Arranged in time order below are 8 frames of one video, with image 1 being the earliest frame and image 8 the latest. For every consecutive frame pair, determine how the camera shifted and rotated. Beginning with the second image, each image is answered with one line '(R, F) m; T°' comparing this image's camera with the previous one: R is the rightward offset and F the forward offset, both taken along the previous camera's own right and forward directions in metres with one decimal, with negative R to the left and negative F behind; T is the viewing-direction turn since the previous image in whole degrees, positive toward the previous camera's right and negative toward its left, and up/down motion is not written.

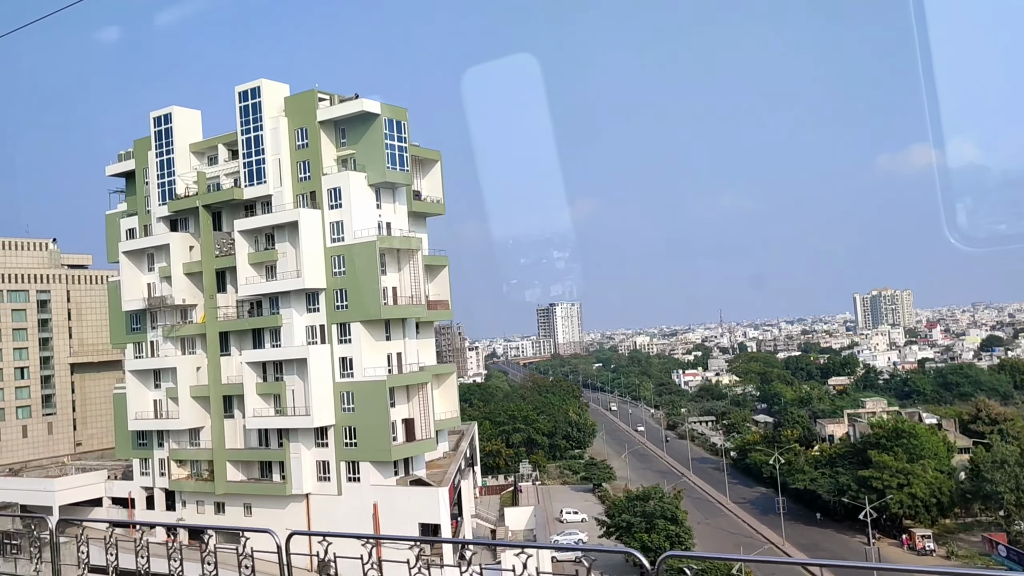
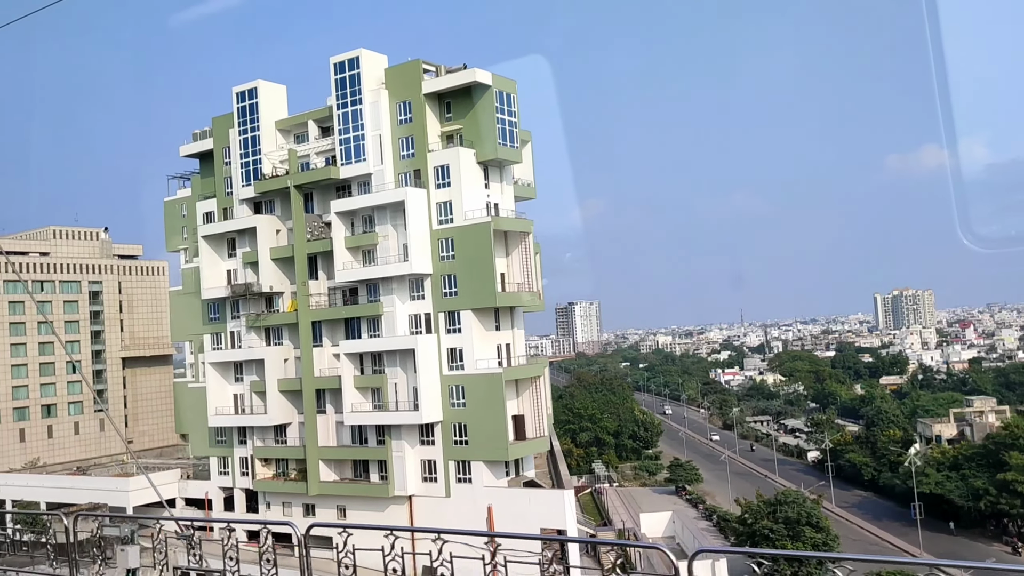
(-3.2, +2.1) m; -1°
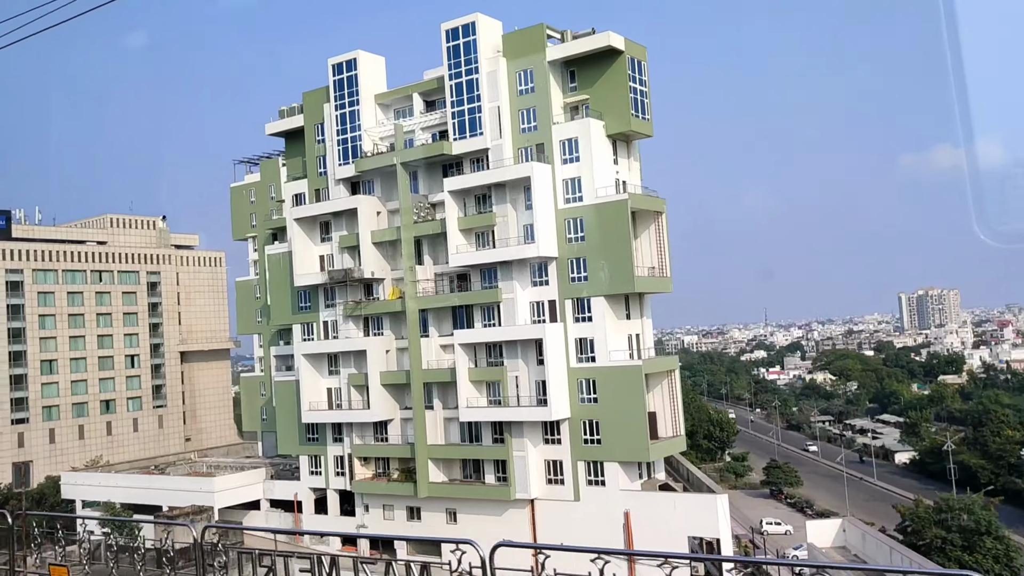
(-3.2, +2.1) m; -1°
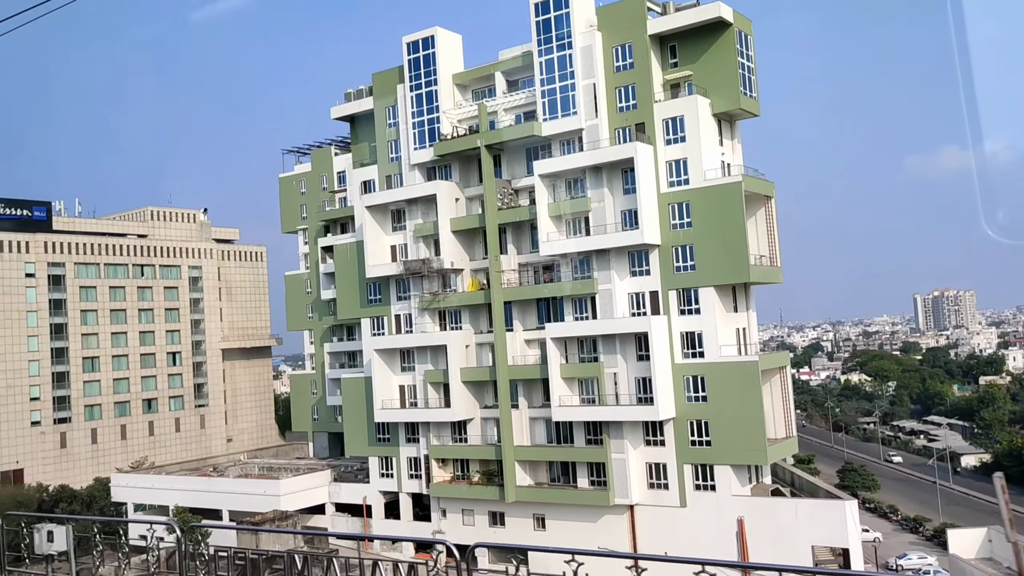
(-2.3, +1.6) m; 0°
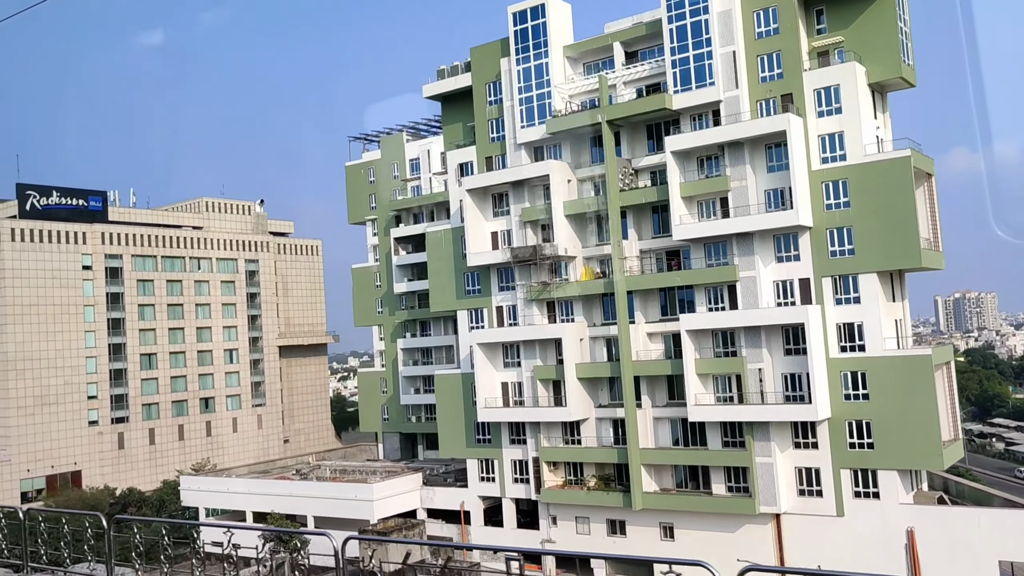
(-2.8, +1.9) m; -1°
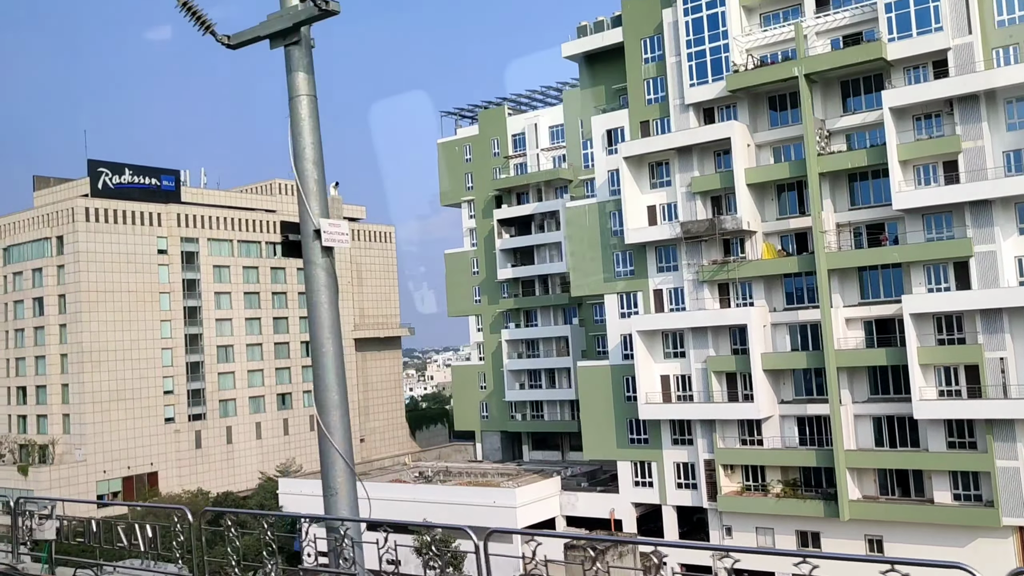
(-3.9, +2.8) m; 0°
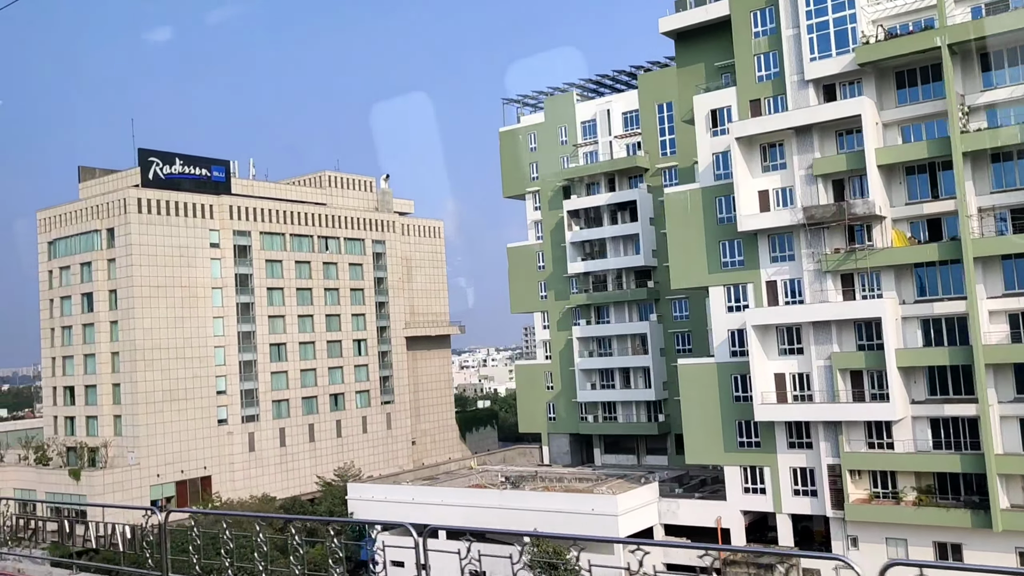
(-2.2, +1.6) m; 0°
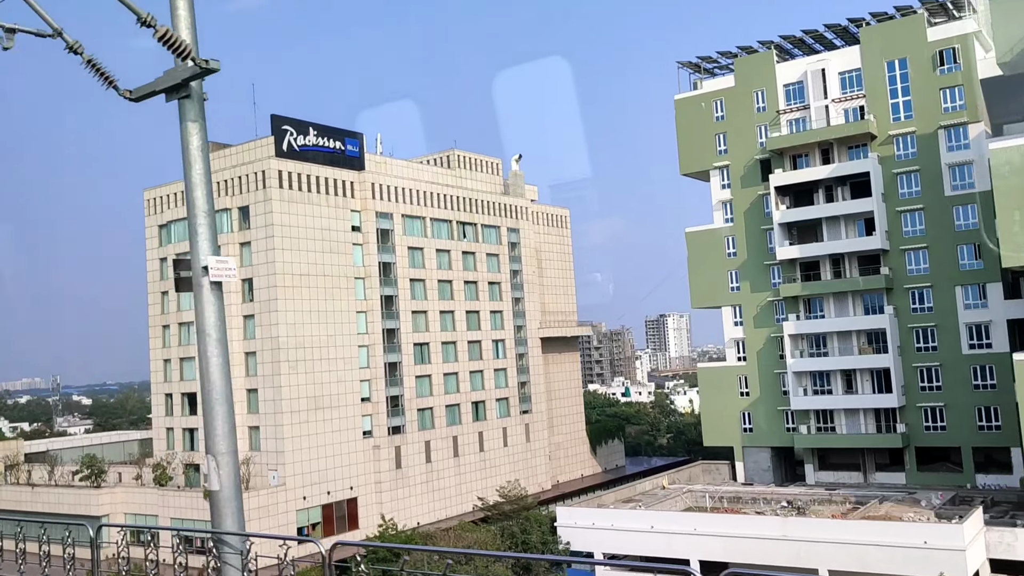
(-6.0, +4.3) m; +1°
